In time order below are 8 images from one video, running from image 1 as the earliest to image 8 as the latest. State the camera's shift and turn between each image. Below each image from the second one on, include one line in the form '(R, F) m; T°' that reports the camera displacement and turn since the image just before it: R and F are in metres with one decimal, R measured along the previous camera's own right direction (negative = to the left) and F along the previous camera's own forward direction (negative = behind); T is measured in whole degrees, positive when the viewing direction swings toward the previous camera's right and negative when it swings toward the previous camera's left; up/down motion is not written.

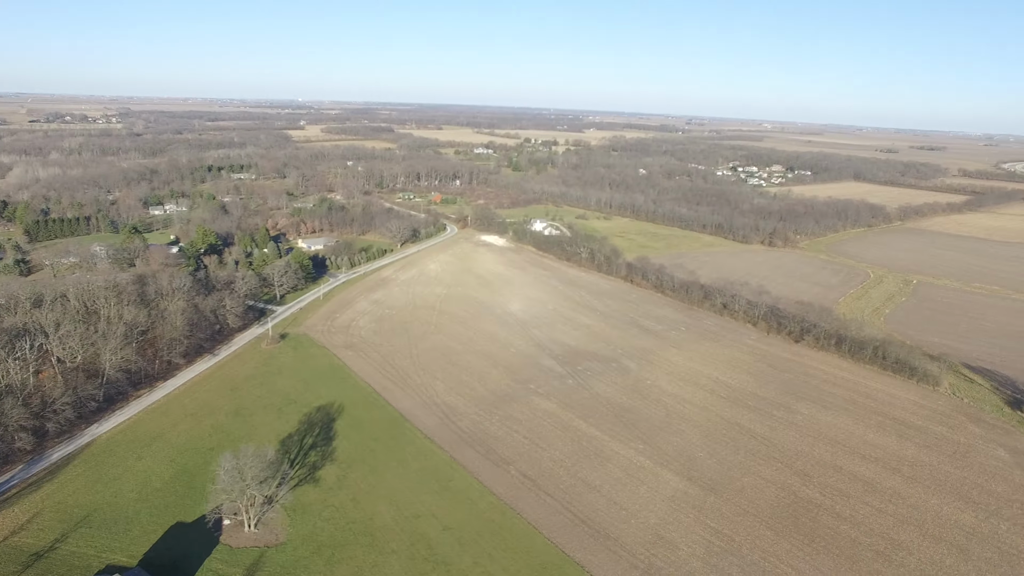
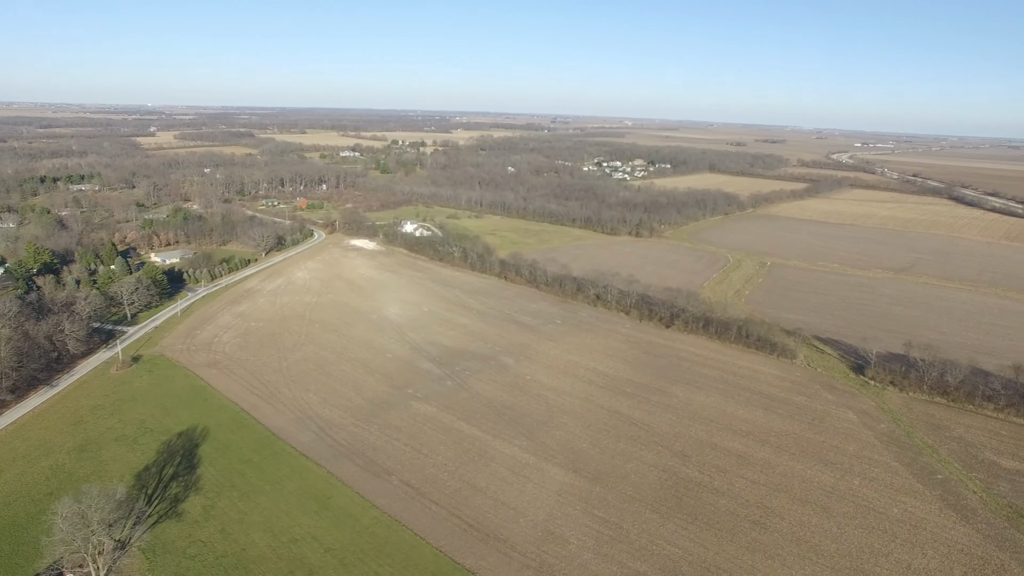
(+0.1, +1.5) m; +13°
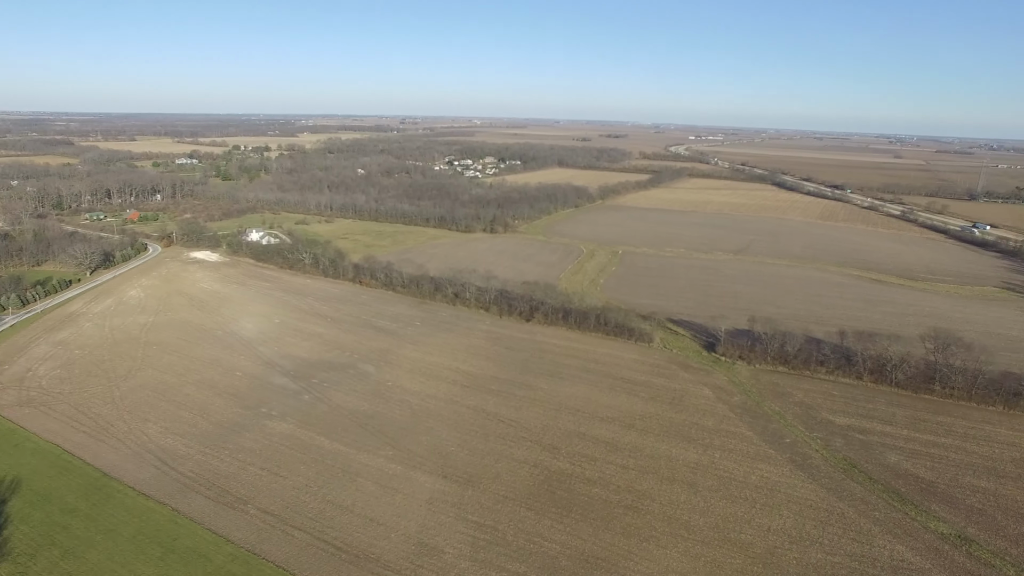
(+0.1, +1.6) m; +15°
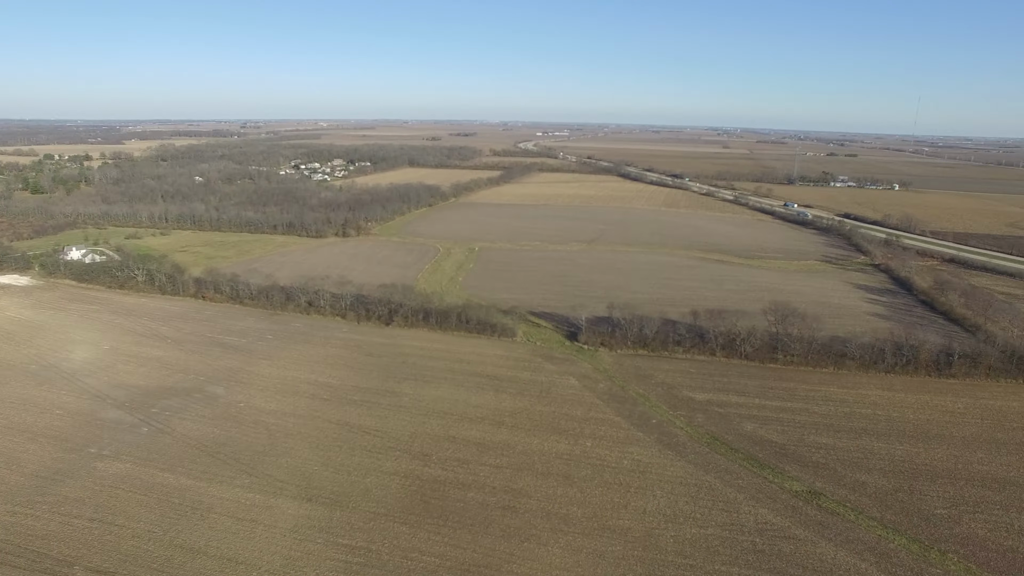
(0.0, +1.3) m; +15°
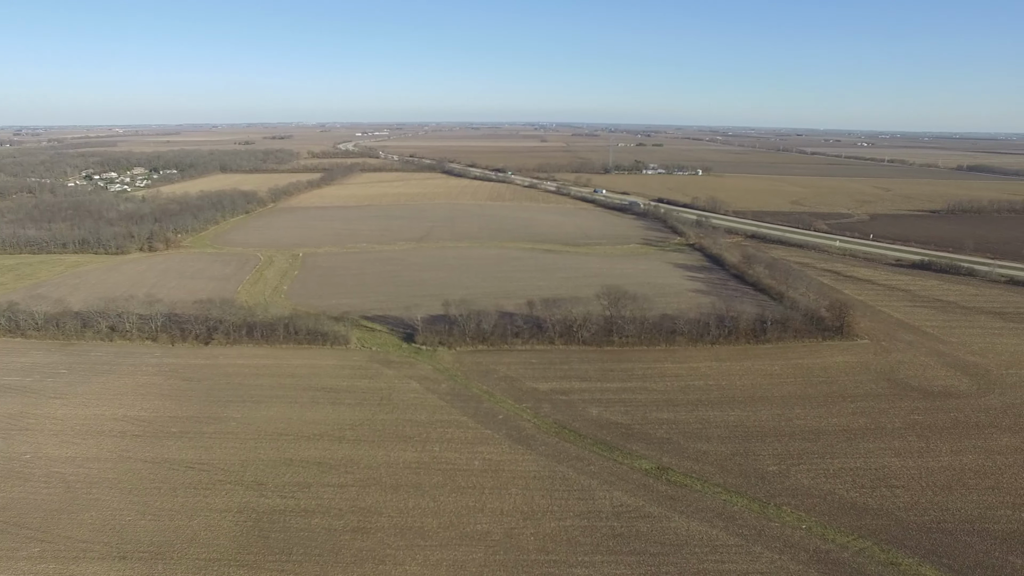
(+0.1, +1.4) m; +17°
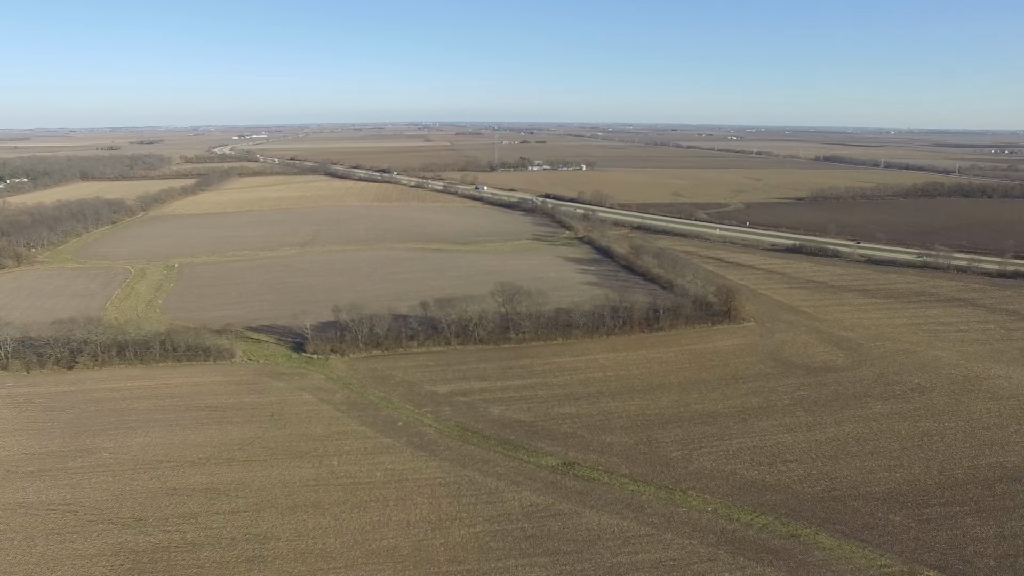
(0.0, +0.7) m; +11°
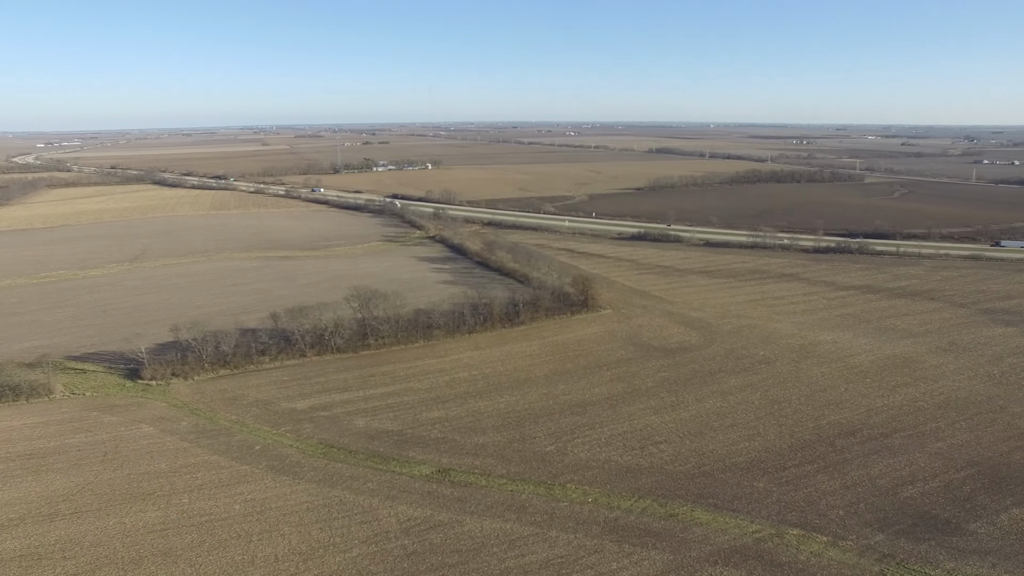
(-0.1, +0.7) m; +15°
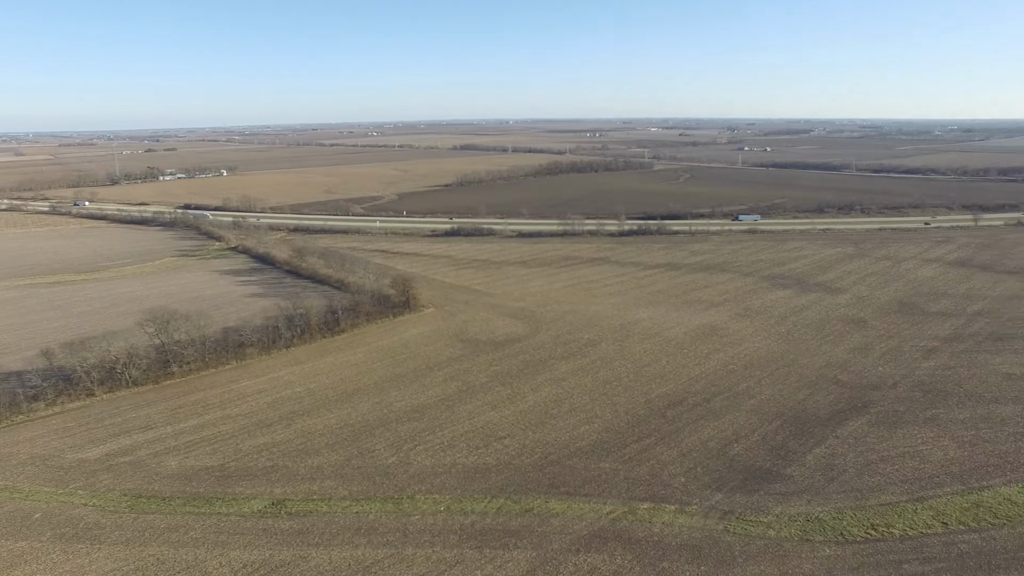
(0.0, +0.6) m; +17°
